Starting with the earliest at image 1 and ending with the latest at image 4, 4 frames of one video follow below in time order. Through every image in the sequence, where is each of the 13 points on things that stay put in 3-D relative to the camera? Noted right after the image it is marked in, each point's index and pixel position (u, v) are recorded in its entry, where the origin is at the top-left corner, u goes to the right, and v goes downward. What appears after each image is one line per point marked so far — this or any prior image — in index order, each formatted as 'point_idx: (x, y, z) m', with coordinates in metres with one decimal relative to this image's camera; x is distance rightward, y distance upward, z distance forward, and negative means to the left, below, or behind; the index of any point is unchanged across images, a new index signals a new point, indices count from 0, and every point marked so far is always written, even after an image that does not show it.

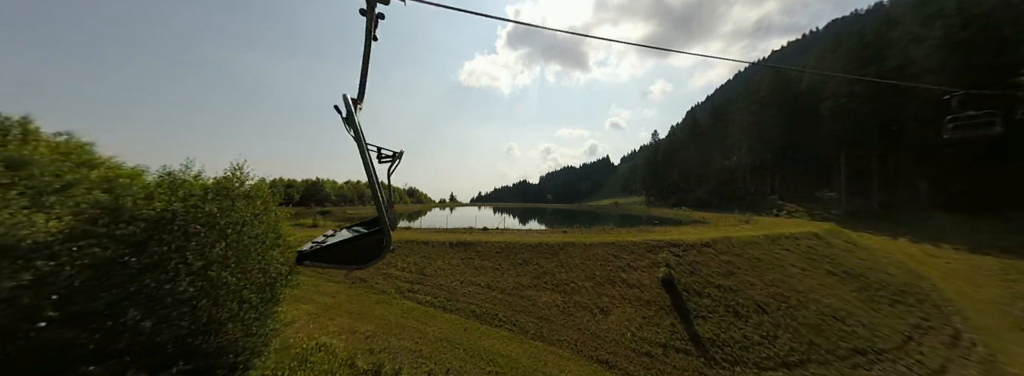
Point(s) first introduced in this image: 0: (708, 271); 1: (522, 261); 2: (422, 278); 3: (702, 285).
0: (+14.7, -6.2, +19.3) m
1: (+0.6, -4.9, +17.2) m
2: (-4.9, -4.9, +14.0) m
3: (+13.1, -6.7, +17.8) m
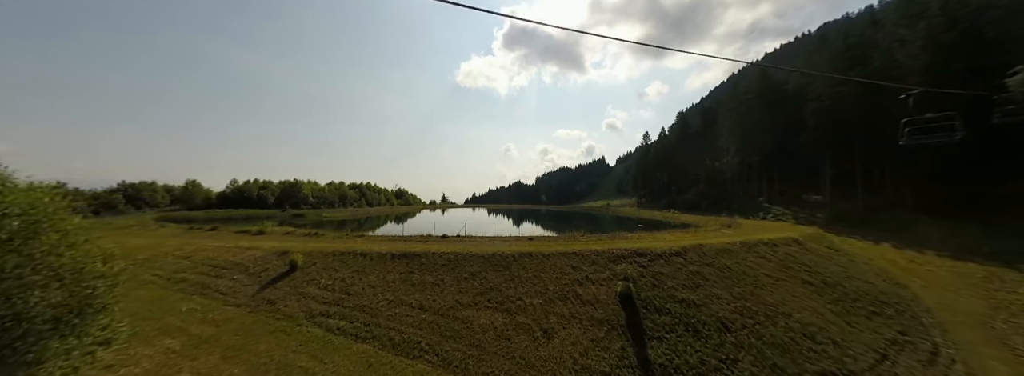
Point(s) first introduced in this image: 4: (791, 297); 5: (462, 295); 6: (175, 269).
0: (+11.3, -6.7, +18.0) m
1: (-2.7, -5.3, +15.8) m
2: (-8.2, -5.4, +12.6) m
3: (+9.7, -7.2, +16.5) m
4: (+21.6, -8.4, +19.7) m
5: (-2.7, -5.9, +14.2) m
6: (-17.9, -4.3, +13.6) m
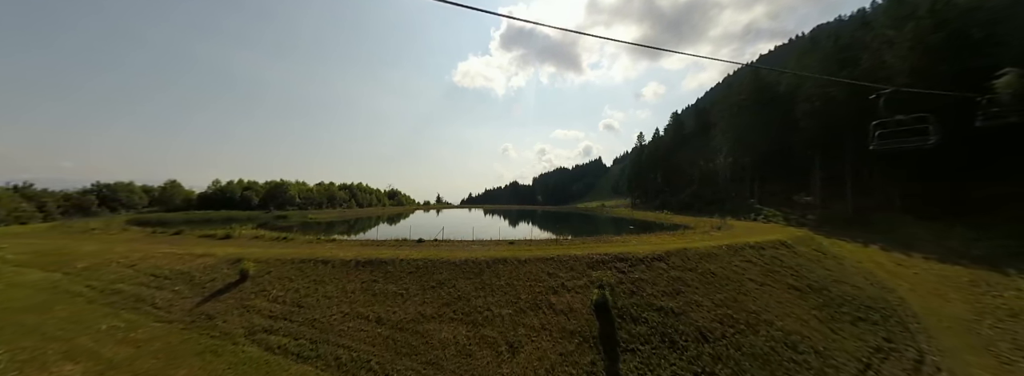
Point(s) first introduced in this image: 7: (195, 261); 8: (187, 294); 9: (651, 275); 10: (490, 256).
0: (+9.5, -6.9, +17.4) m
1: (-4.5, -5.6, +15.0) m
2: (-10.0, -5.6, +11.7) m
3: (+8.0, -7.4, +15.8) m
4: (+19.8, -8.7, +19.2) m
5: (-4.5, -6.2, +13.4) m
6: (-19.6, -4.5, +12.6) m
7: (-17.7, -4.1, +14.2) m
8: (-14.9, -4.9, +11.8) m
9: (+10.2, -6.4, +18.8) m
10: (-1.5, -4.9, +18.5) m
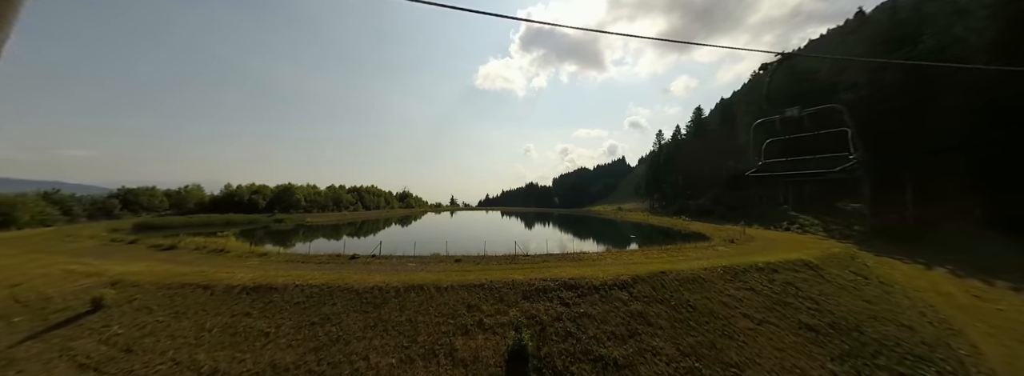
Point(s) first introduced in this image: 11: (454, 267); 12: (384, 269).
0: (+4.6, -7.8, +13.9) m
1: (-9.6, -6.5, +12.9) m
2: (-15.3, -6.5, +10.1) m
3: (+2.9, -8.3, +12.5) m
4: (+15.0, -9.6, +14.8) m
5: (-9.7, -7.1, +11.2) m
6: (-24.9, -5.4, +11.9) m
7: (-22.8, -5.0, +13.3) m
8: (-20.2, -5.8, +10.6) m
9: (+5.4, -7.2, +15.2) m
10: (-6.3, -5.8, +16.0) m
11: (-4.3, -5.8, +18.9) m
12: (-9.0, -5.6, +17.9) m
